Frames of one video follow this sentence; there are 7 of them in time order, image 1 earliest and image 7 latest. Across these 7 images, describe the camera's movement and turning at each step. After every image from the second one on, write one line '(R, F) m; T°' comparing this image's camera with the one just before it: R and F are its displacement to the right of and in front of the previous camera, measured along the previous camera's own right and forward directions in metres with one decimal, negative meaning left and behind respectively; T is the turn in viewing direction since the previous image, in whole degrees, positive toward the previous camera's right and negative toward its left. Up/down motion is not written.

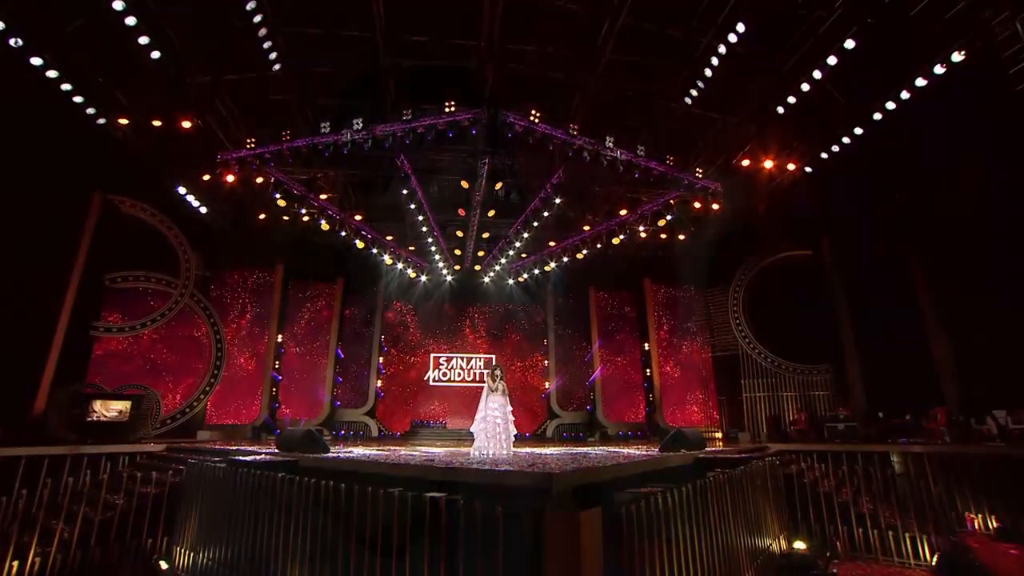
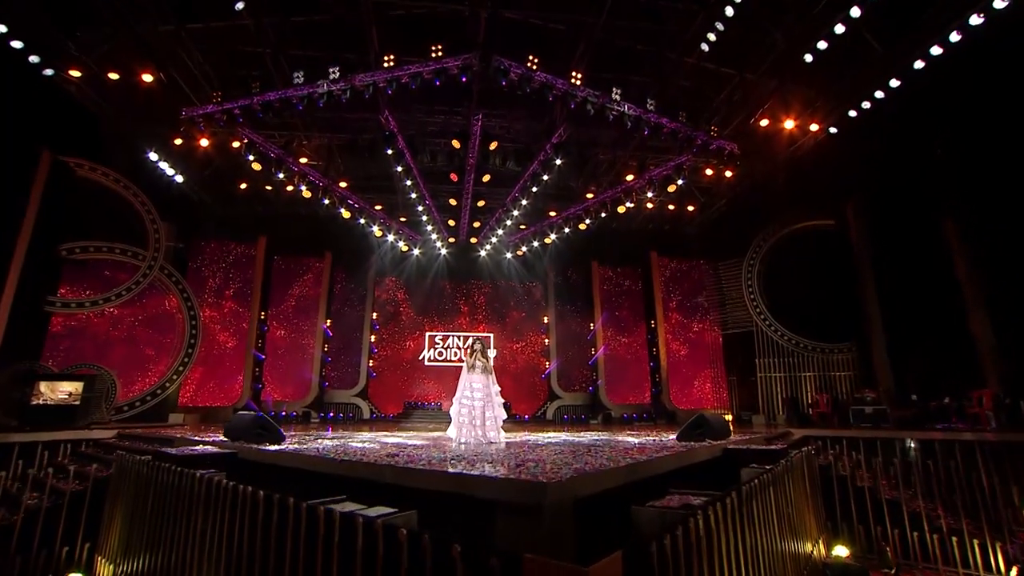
(+0.1, +0.8) m; 0°
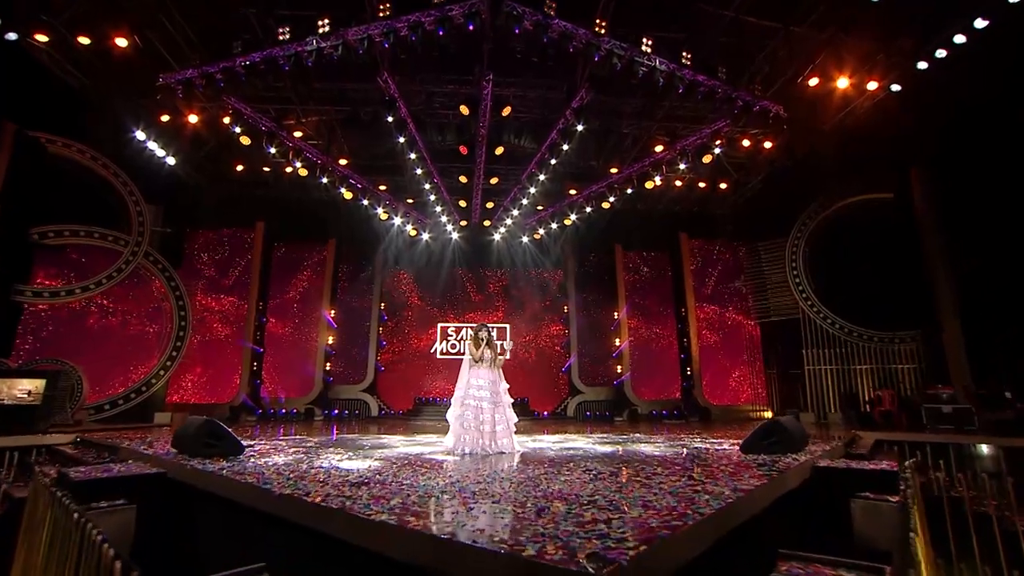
(0.0, +0.9) m; -2°
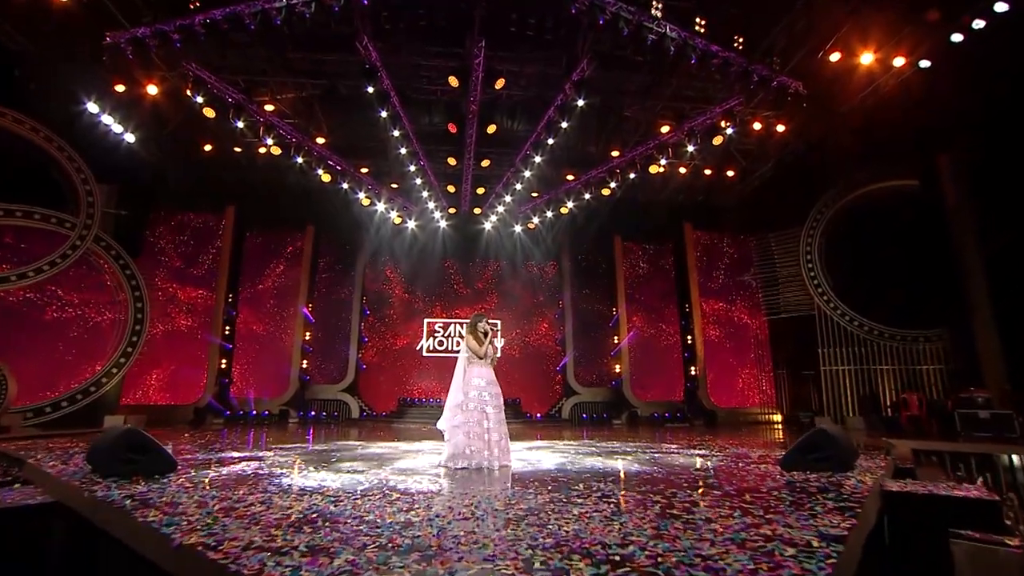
(-0.1, +0.7) m; +1°
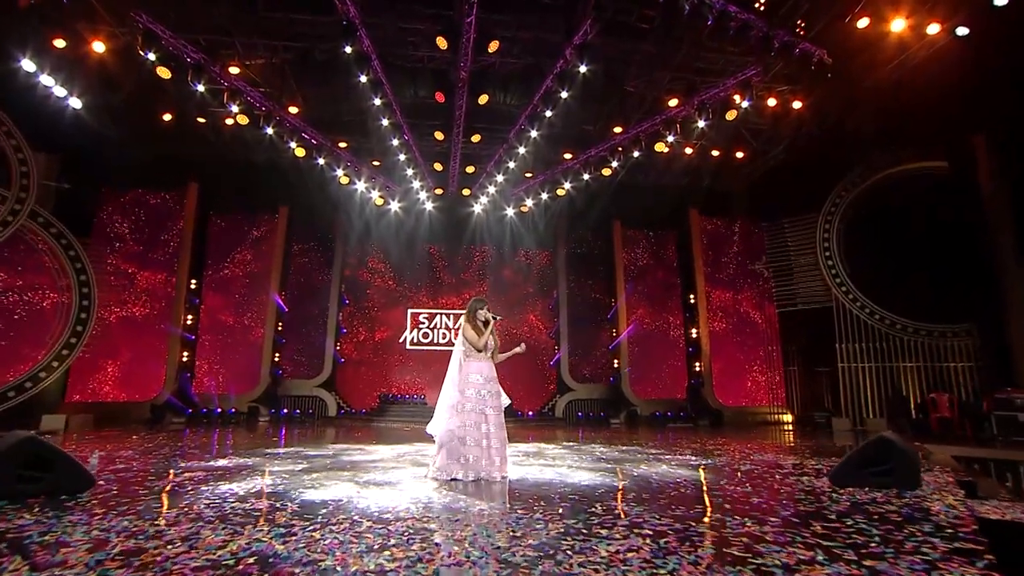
(-0.1, +0.7) m; +2°
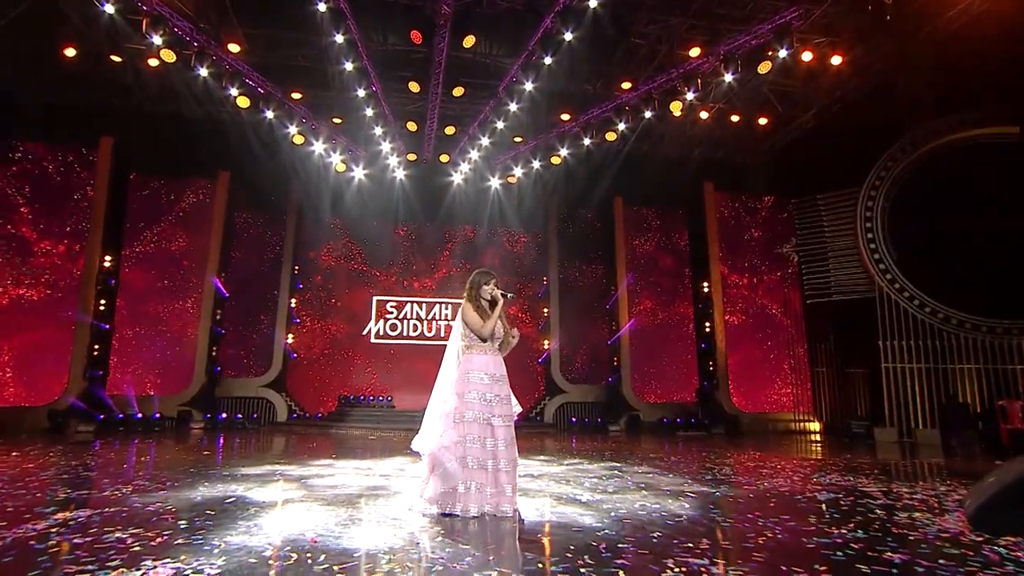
(-0.2, +1.3) m; +3°
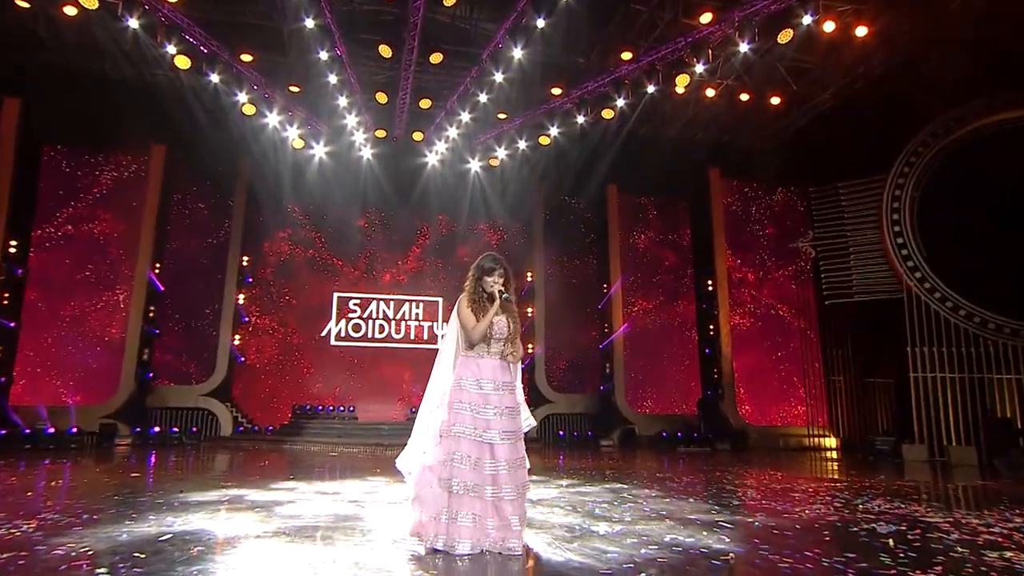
(-0.1, +0.9) m; +3°
